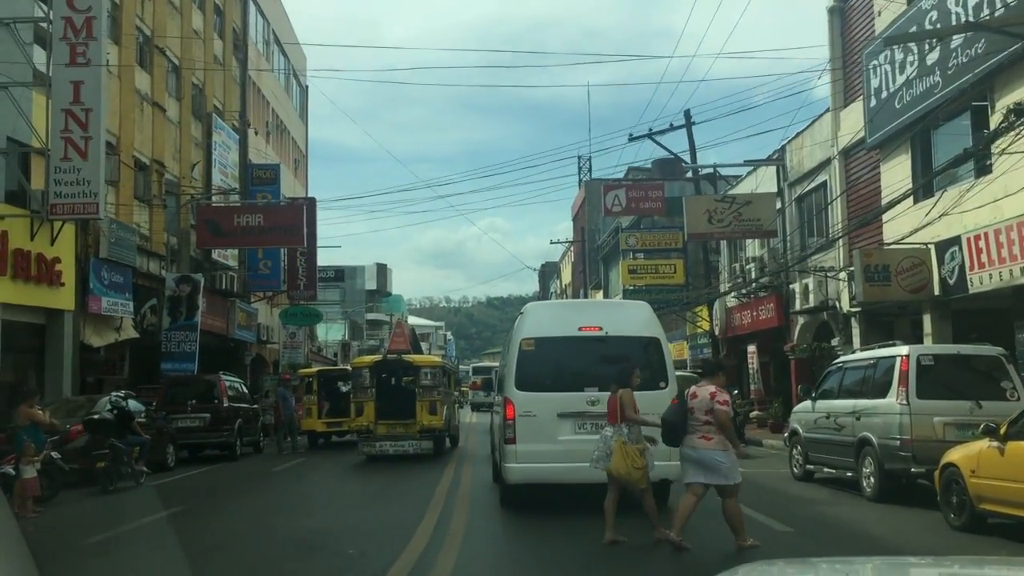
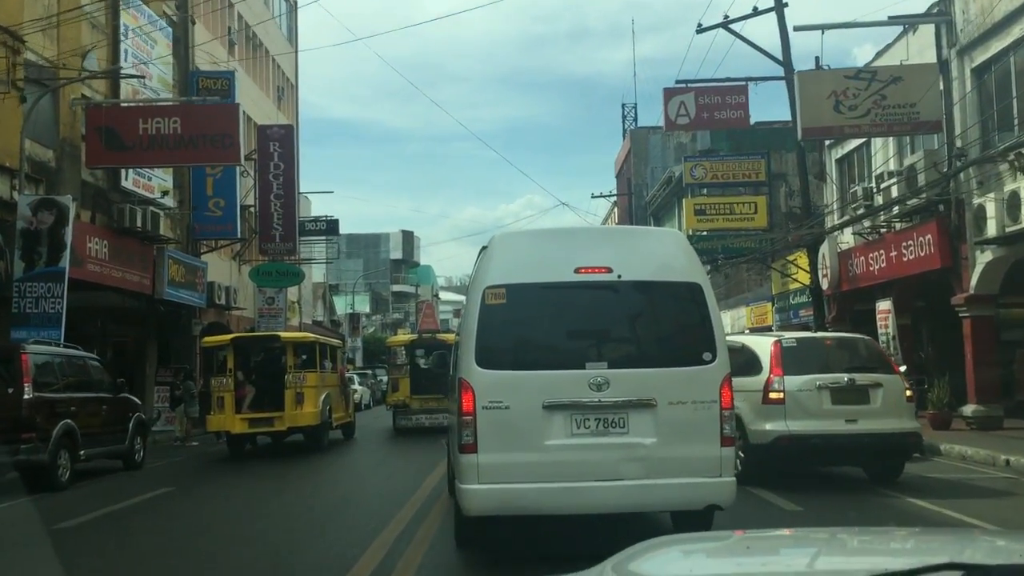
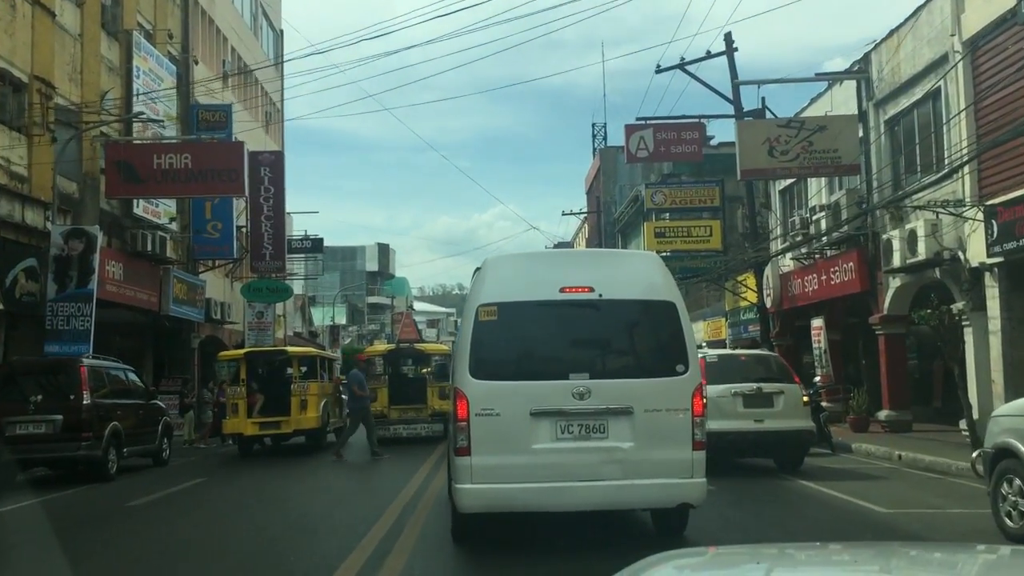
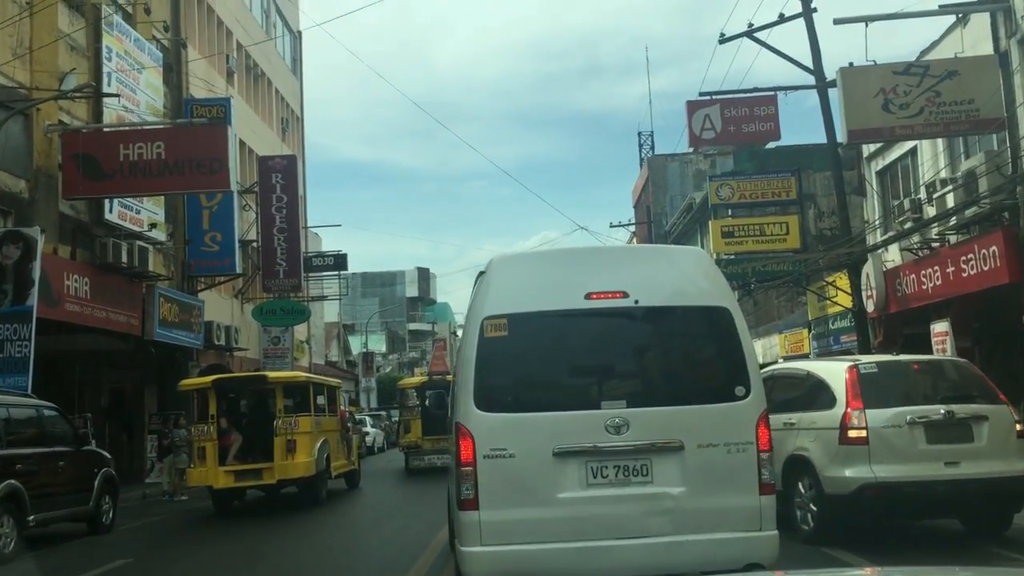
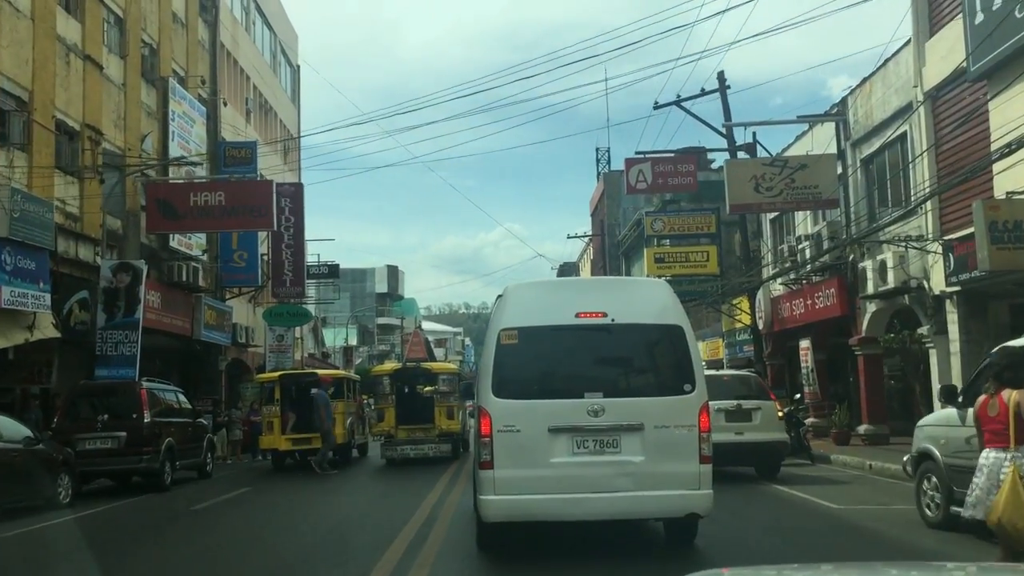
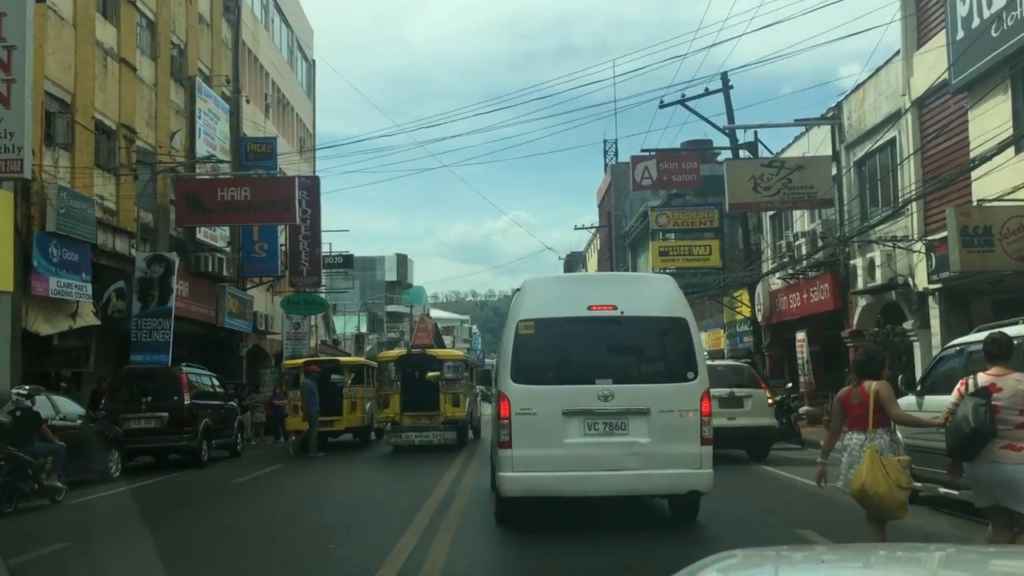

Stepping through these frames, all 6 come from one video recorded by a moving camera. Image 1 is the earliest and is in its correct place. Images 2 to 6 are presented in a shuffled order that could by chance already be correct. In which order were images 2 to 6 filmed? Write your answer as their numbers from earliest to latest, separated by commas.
6, 5, 3, 2, 4
